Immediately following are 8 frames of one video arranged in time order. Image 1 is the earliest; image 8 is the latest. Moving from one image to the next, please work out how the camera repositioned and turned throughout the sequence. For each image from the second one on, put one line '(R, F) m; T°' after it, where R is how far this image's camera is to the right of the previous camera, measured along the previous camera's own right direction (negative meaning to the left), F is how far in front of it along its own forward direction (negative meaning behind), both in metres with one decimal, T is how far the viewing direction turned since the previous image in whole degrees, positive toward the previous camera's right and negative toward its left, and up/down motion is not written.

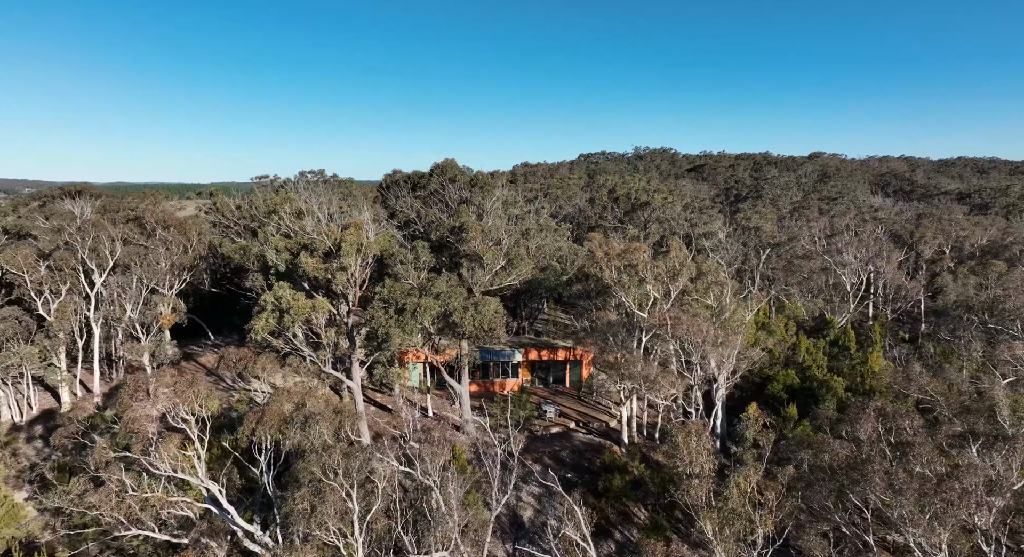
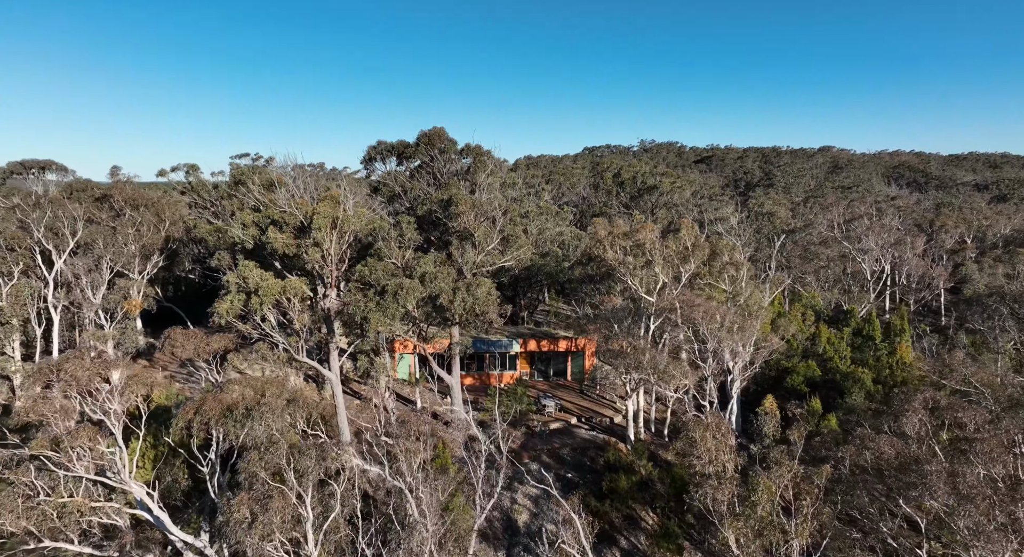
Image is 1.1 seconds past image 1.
(+0.4, +2.5) m; 0°
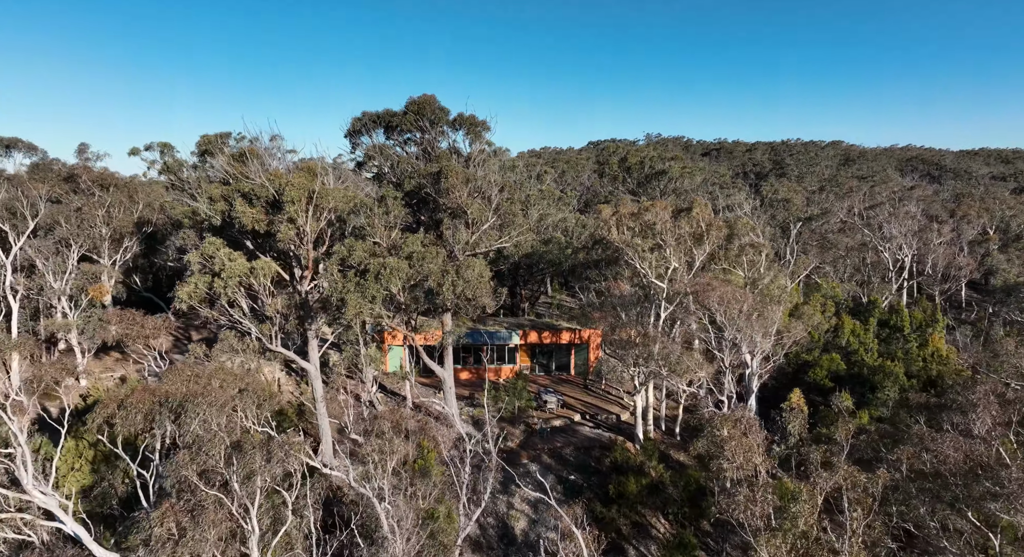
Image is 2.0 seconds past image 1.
(+0.3, +2.3) m; 0°
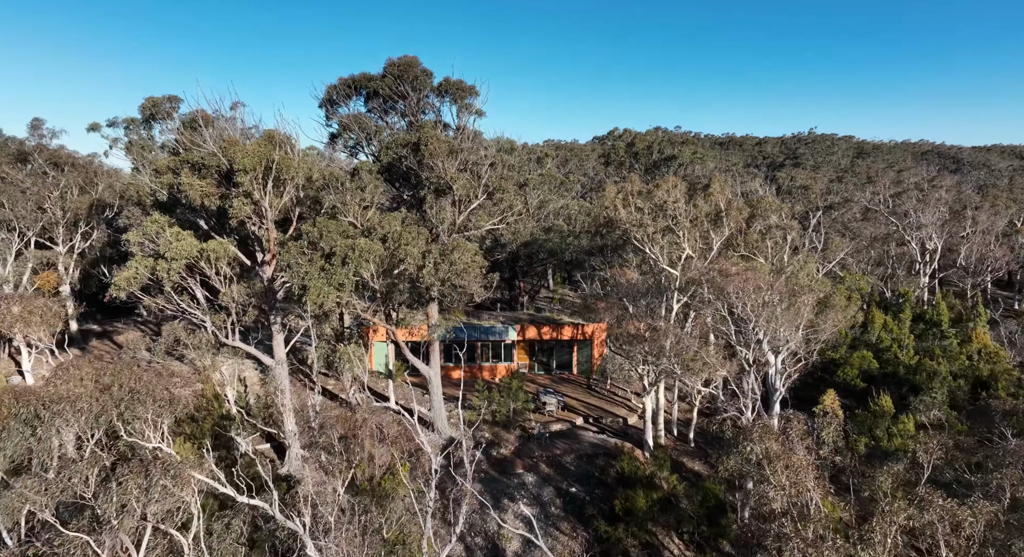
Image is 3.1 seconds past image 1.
(+0.4, +2.7) m; -1°
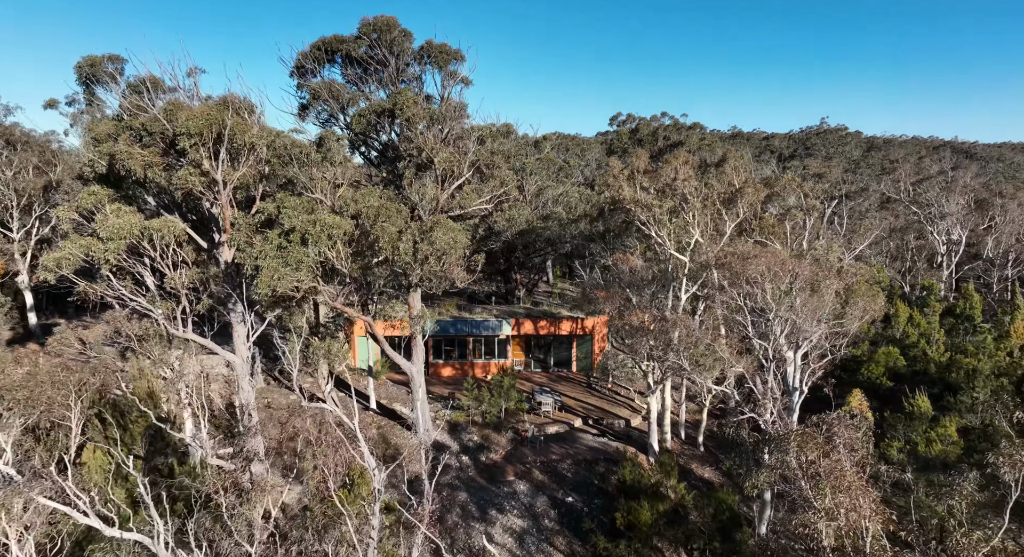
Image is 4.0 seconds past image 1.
(+0.4, +2.1) m; 0°
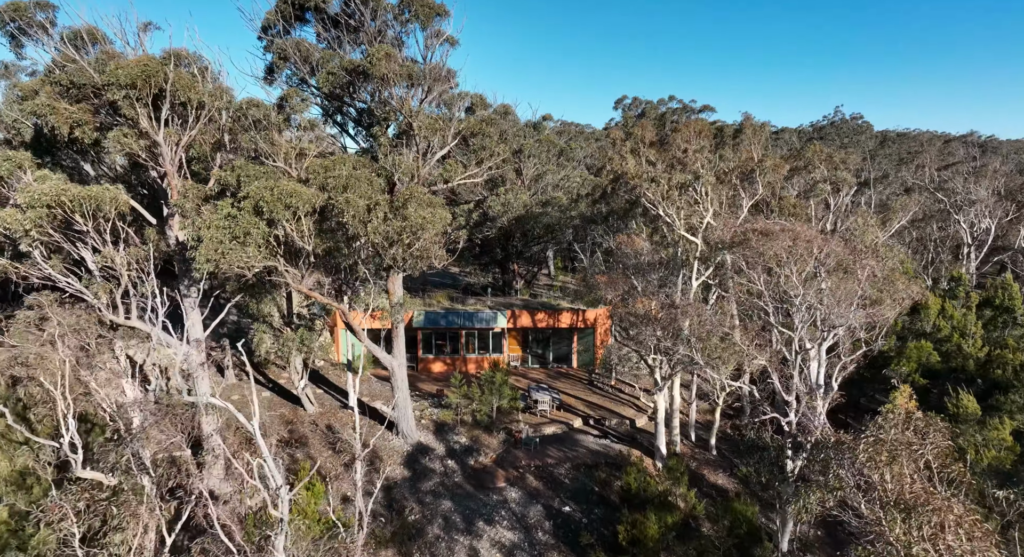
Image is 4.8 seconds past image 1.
(+0.4, +2.0) m; -1°
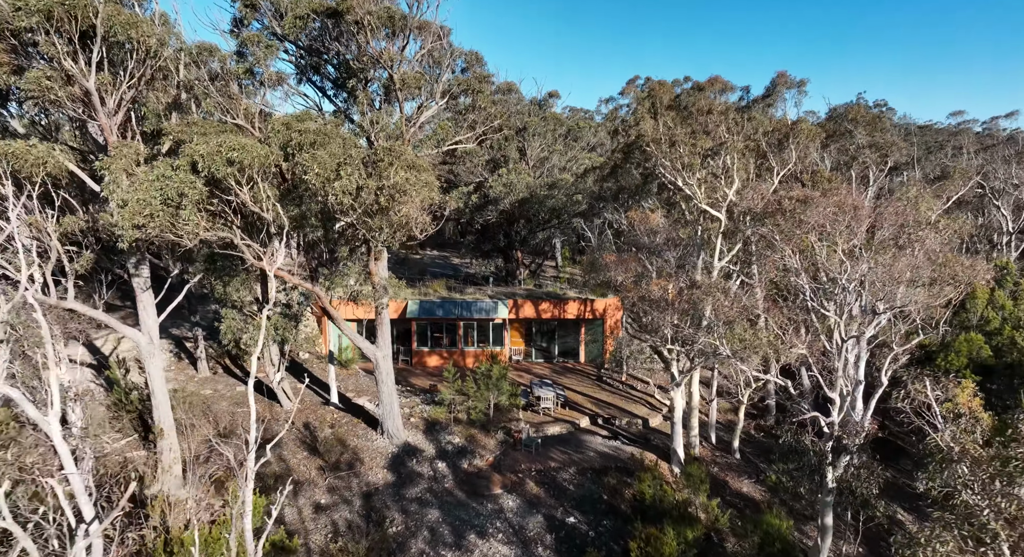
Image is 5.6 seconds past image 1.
(+0.3, +2.0) m; -1°
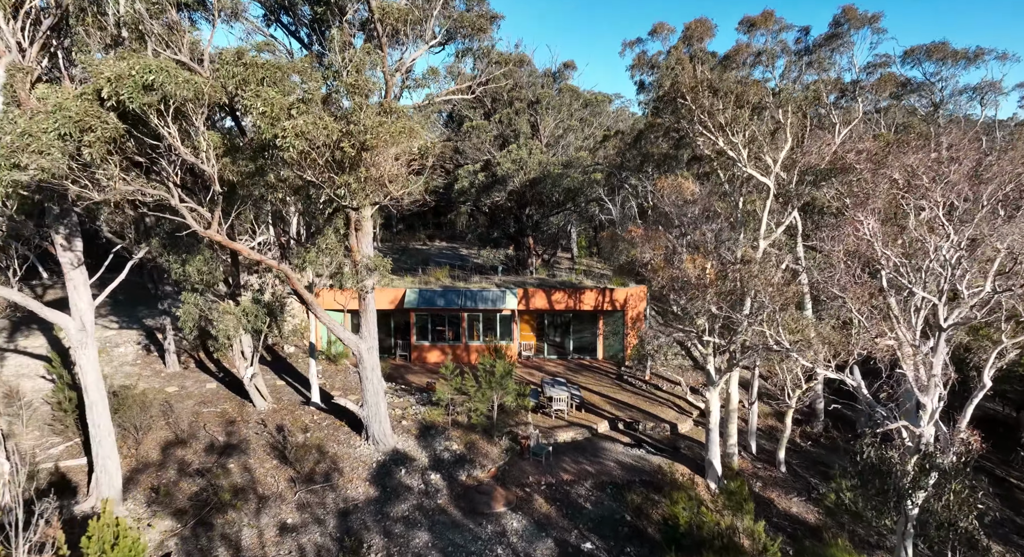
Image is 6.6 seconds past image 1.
(+0.2, +2.4) m; -1°
